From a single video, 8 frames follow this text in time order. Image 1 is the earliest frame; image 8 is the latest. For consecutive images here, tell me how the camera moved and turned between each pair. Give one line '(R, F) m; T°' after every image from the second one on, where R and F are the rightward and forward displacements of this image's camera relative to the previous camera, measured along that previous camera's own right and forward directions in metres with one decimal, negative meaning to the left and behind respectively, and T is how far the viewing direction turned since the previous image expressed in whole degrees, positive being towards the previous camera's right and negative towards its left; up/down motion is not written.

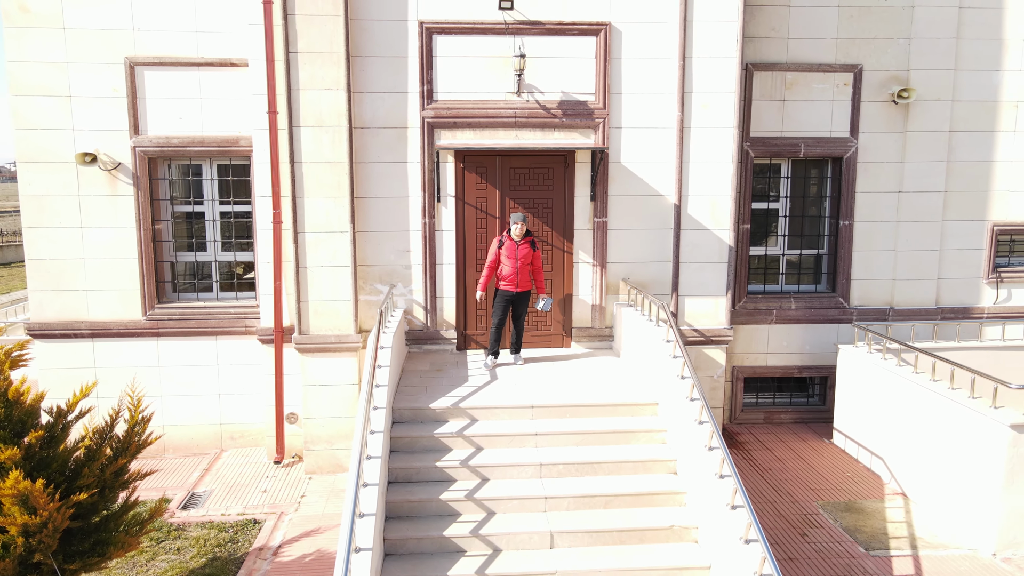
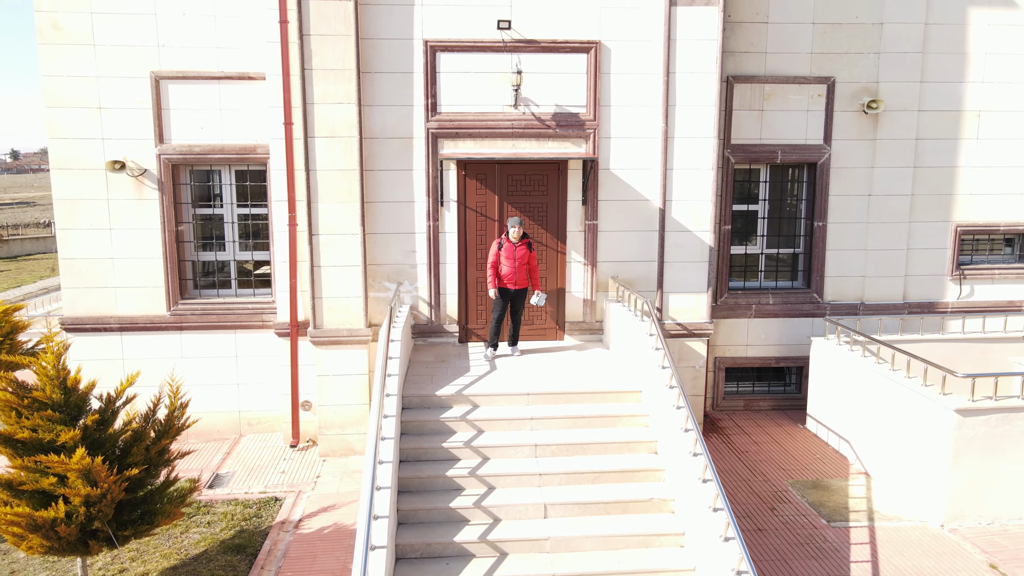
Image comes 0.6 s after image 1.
(0.0, -0.7) m; 0°
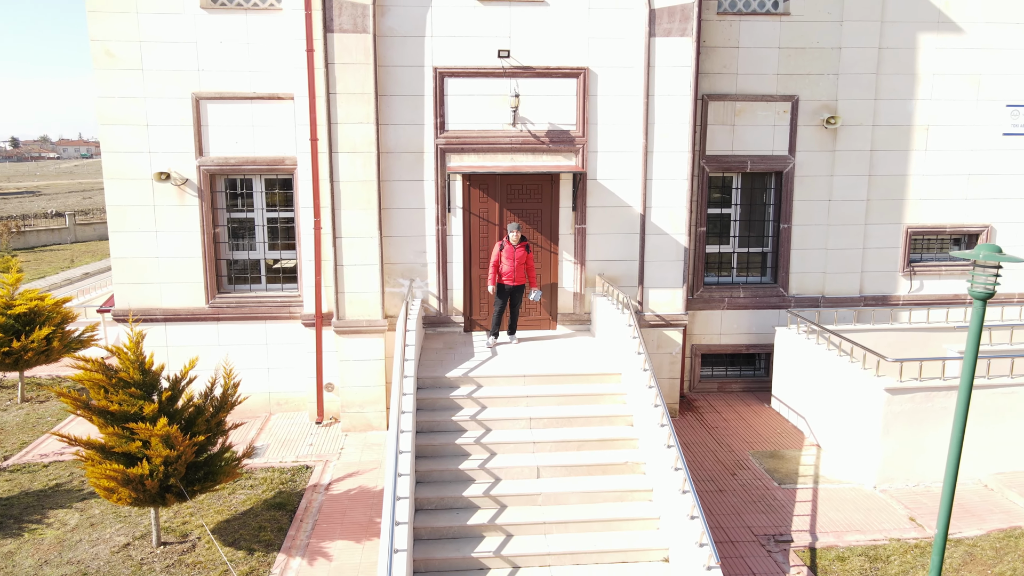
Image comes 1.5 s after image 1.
(0.0, -1.2) m; 0°
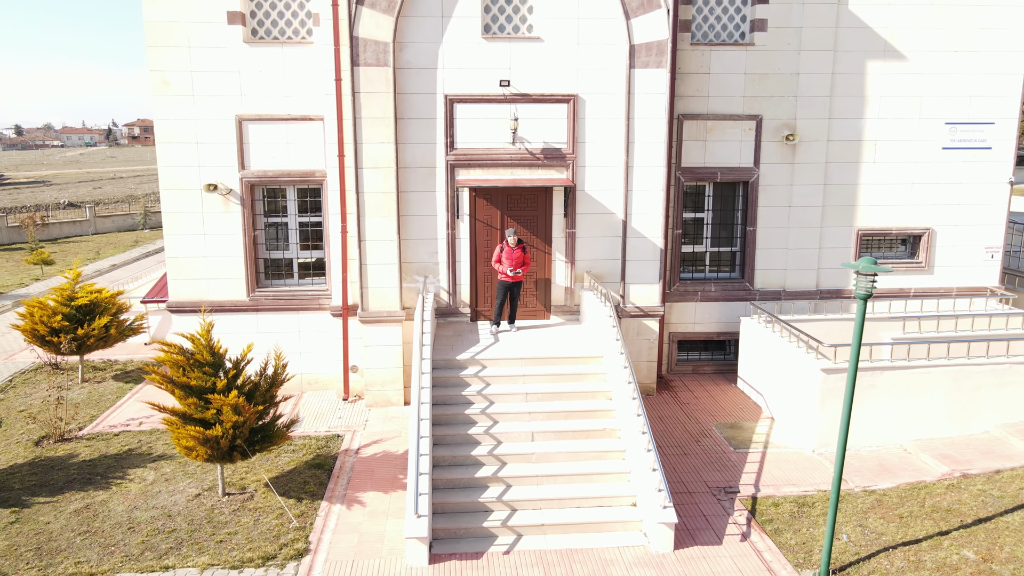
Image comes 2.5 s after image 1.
(0.0, -1.5) m; 0°
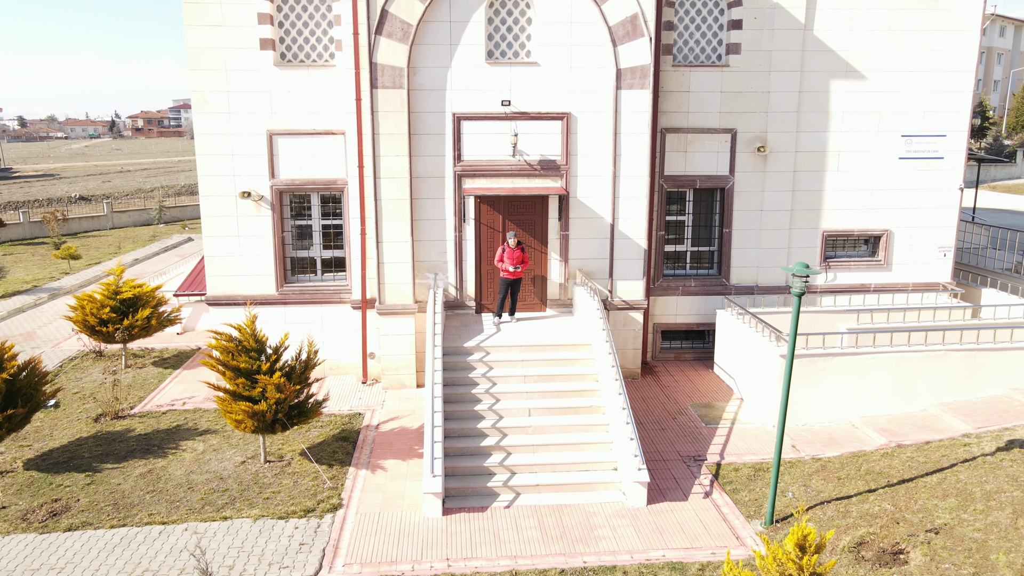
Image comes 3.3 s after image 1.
(0.0, -1.4) m; 0°
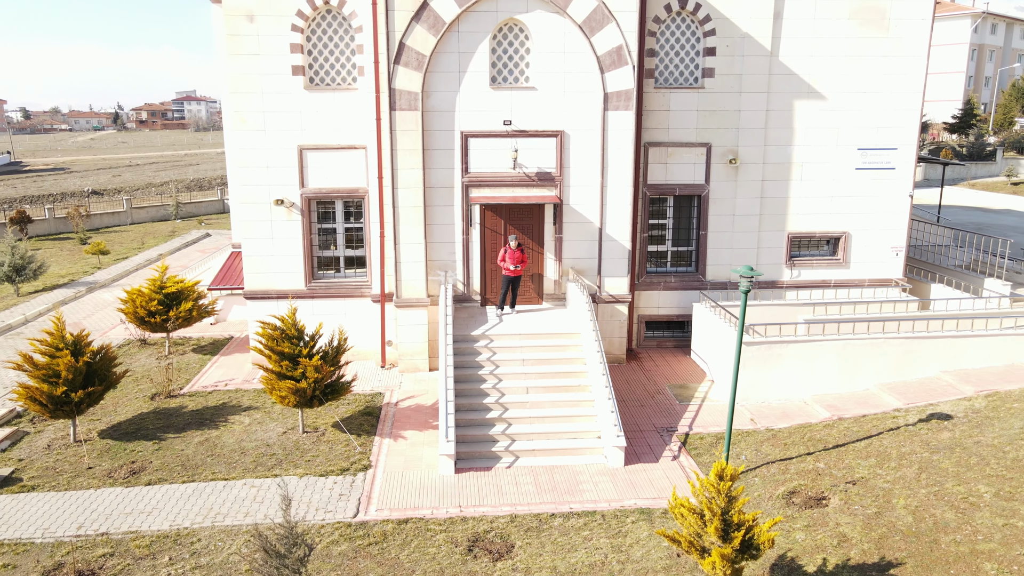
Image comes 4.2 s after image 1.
(0.0, -1.8) m; 0°
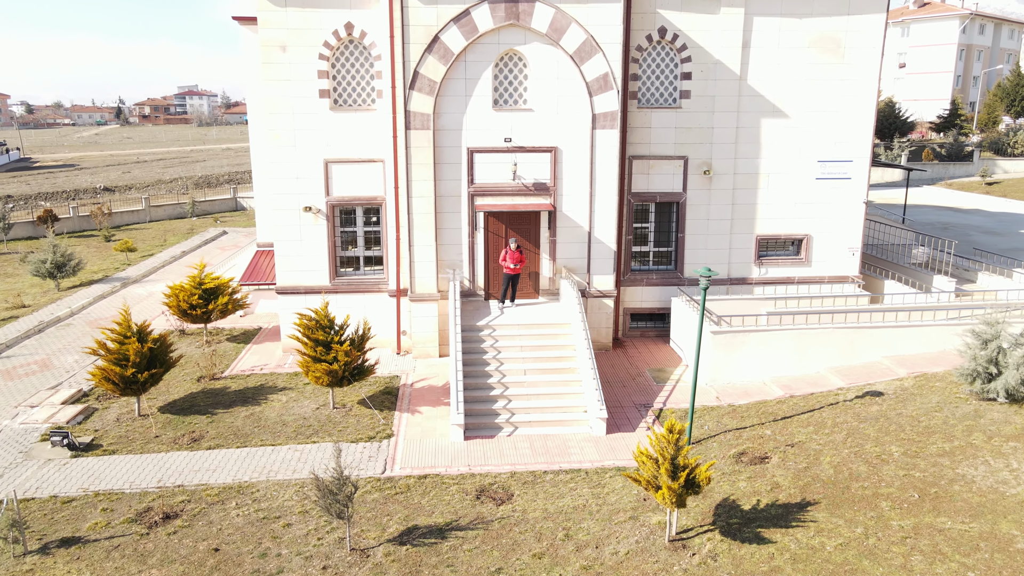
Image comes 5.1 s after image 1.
(0.0, -2.0) m; 0°
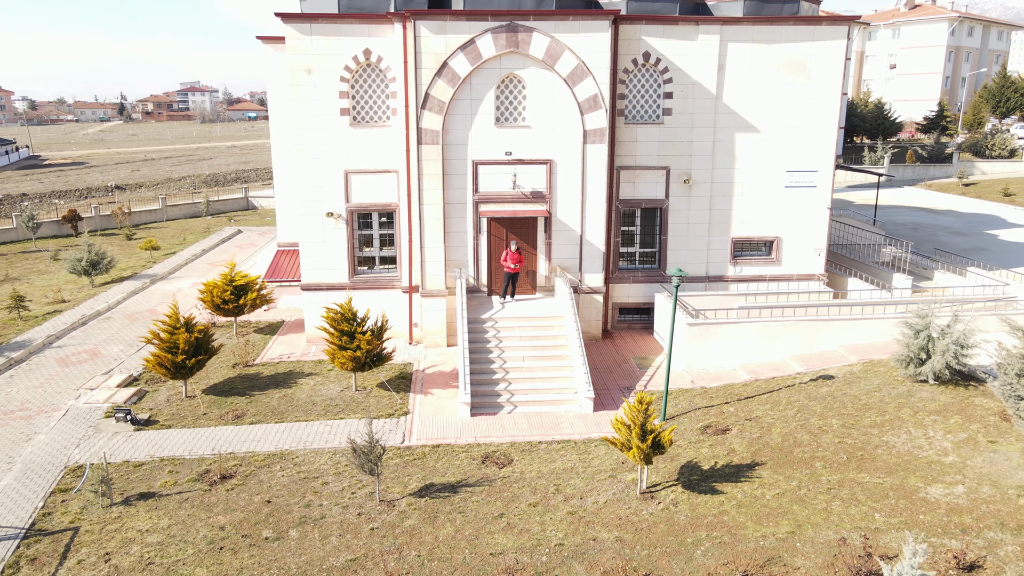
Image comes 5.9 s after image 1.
(0.0, -2.0) m; 0°
